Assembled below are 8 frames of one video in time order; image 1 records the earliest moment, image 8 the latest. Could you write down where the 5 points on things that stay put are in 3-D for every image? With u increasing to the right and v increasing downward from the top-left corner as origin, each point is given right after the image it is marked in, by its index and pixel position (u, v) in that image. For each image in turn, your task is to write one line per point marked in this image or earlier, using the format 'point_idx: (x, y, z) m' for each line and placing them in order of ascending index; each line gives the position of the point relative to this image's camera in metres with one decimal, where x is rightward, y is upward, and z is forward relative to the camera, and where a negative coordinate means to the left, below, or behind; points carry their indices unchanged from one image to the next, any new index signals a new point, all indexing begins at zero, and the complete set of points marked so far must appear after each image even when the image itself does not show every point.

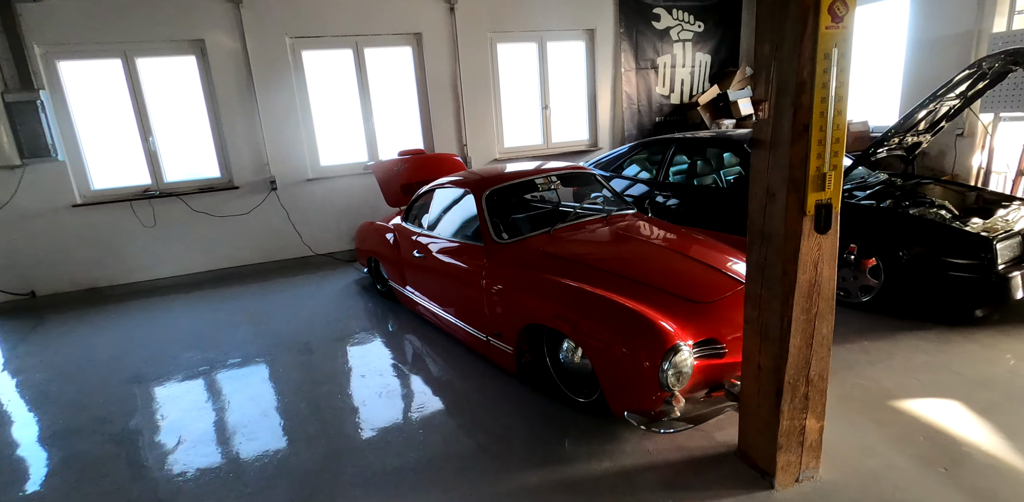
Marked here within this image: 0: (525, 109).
0: (+0.1, +1.6, +5.8) m
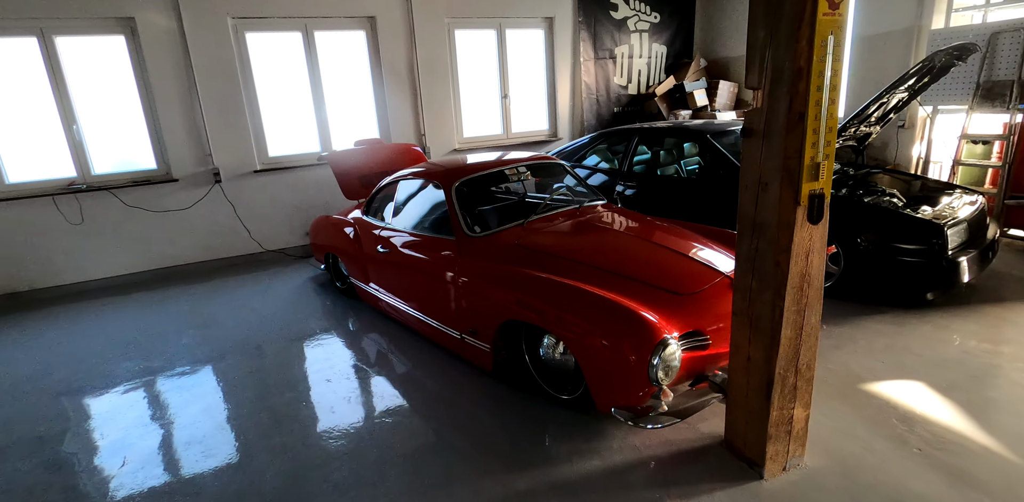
0: (-0.3, +1.7, +5.6) m
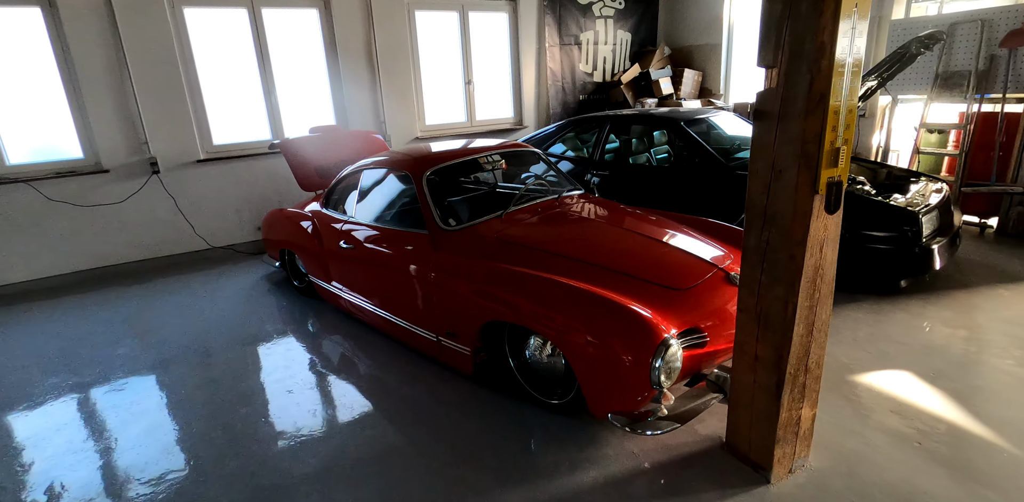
0: (-0.7, +1.7, +5.4) m
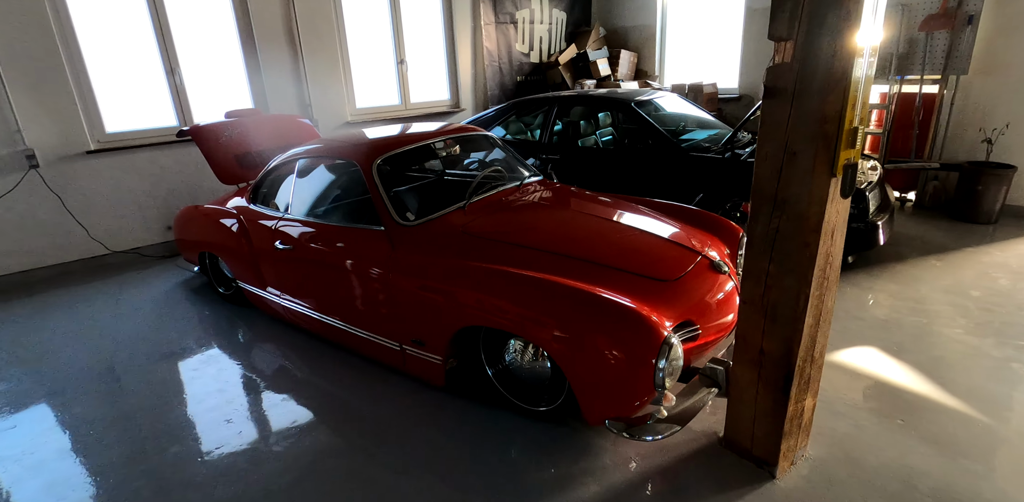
0: (-1.3, +1.8, +5.0) m
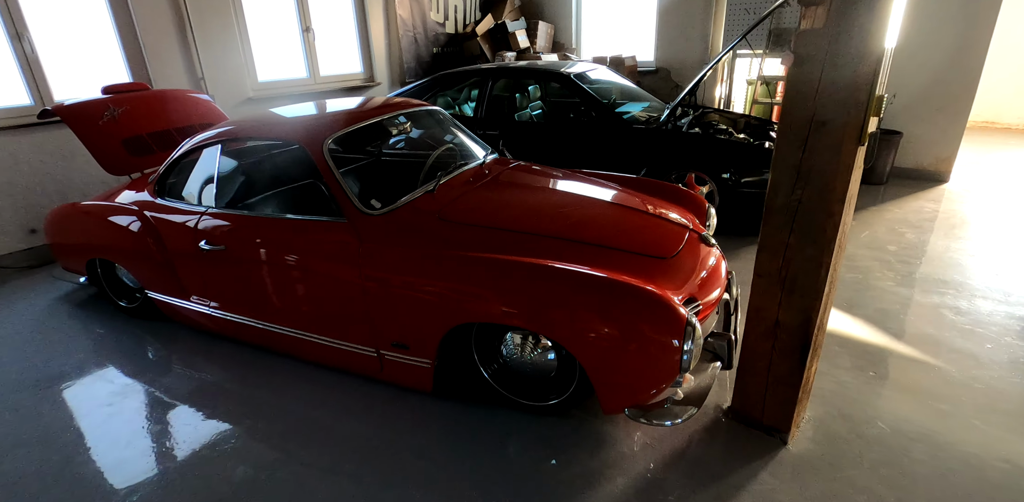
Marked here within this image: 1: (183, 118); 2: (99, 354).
0: (-2.0, +1.9, +4.4) m
1: (-2.0, +0.8, +3.1) m
2: (-2.1, -0.5, +2.6) m
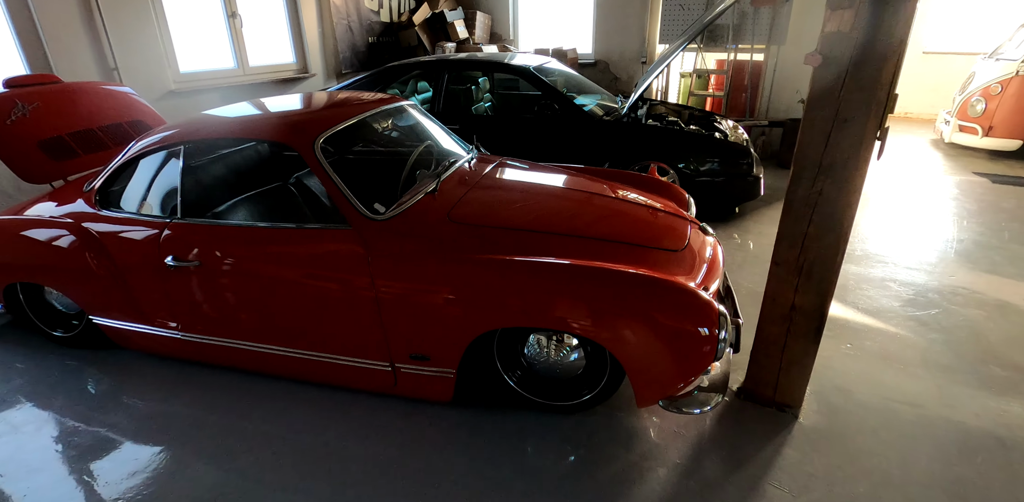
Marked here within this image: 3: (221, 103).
0: (-2.4, +1.8, +4.0) m
1: (-2.1, +0.7, +2.7) m
2: (-2.1, -0.6, +2.2) m
3: (-2.4, +1.2, +4.1) m
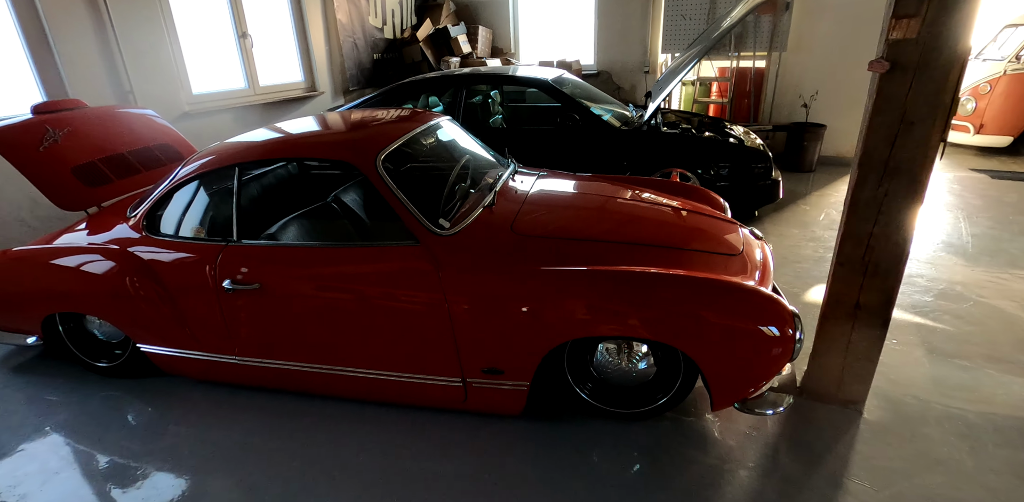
0: (-2.3, +1.6, +4.0) m
1: (-2.0, +0.6, +2.7) m
2: (-1.8, -0.7, +2.1) m
3: (-2.2, +1.0, +4.1) m
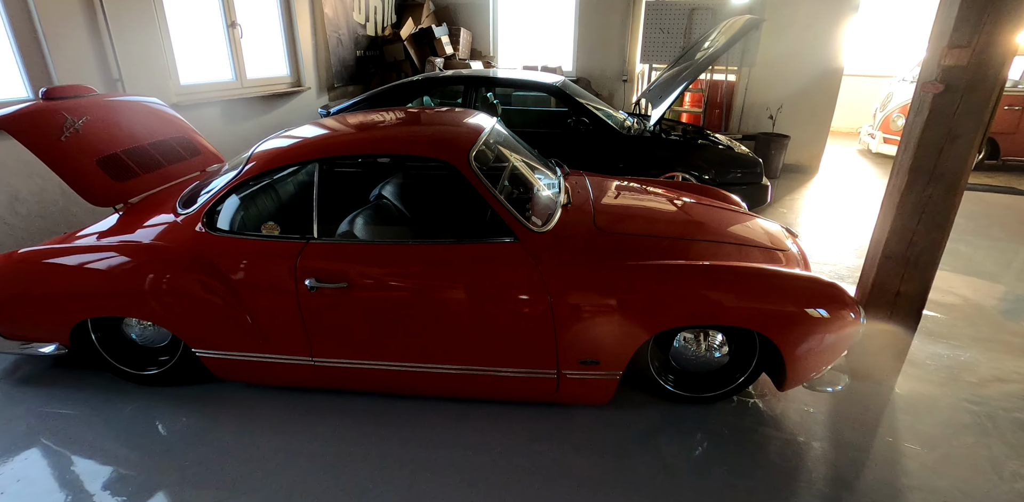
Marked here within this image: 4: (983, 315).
0: (-2.3, +1.6, +3.7) m
1: (-1.7, +0.6, +2.5) m
2: (-1.5, -0.7, +2.0) m
3: (-2.2, +1.0, +3.9) m
4: (+2.5, -0.3, +2.7) m
